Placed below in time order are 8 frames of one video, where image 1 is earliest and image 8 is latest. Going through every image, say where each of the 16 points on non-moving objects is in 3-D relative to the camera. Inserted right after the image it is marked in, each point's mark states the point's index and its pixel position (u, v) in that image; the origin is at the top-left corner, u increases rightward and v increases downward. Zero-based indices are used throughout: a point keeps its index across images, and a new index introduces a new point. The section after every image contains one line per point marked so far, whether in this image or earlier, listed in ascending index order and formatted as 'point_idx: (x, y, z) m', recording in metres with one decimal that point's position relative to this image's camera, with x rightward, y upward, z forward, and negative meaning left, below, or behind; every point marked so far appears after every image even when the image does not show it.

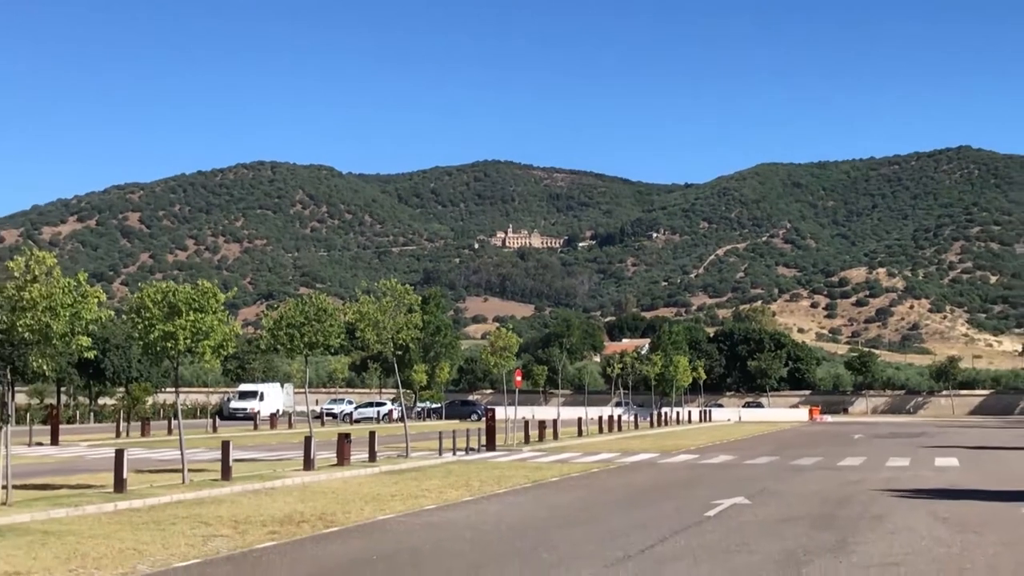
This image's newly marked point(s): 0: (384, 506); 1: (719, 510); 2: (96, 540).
0: (-1.8, -3.2, +14.7) m
1: (+3.5, -3.3, +14.6) m
2: (-5.5, -3.4, +12.0) m
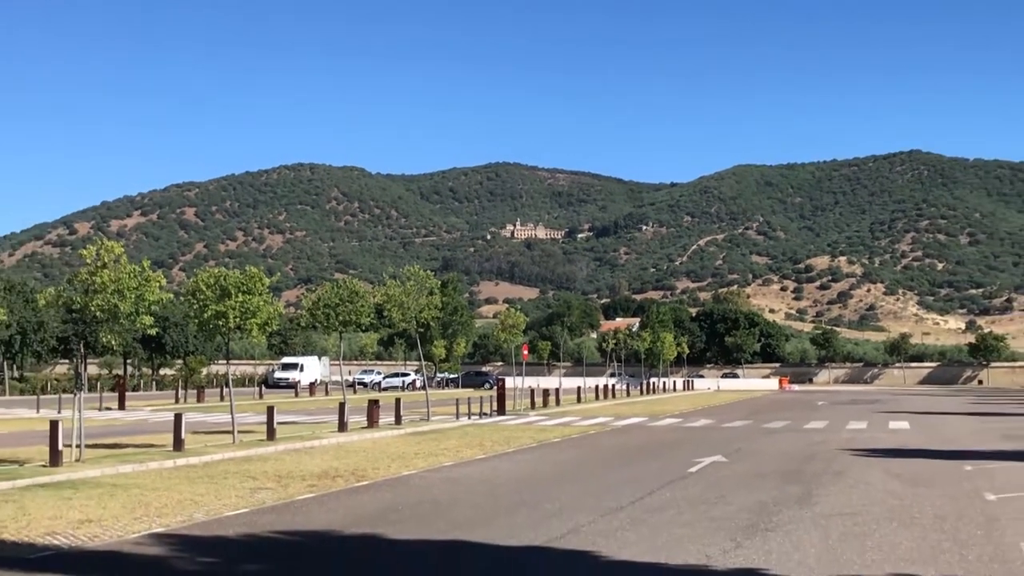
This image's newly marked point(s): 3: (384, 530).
0: (-1.7, -3.0, +16.3) m
1: (+3.6, -3.1, +16.2) m
2: (-5.4, -3.2, +13.7) m
3: (-1.9, -3.5, +12.9) m
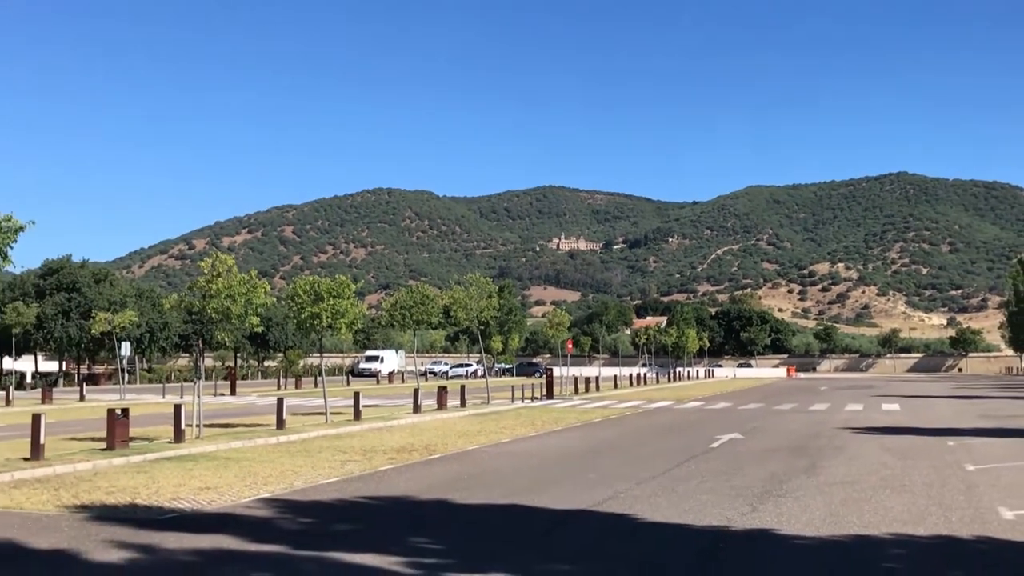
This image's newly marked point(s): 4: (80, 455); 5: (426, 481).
0: (-0.8, -3.1, +18.7) m
1: (+4.5, -3.2, +18.5) m
2: (-4.5, -3.3, +16.1) m
3: (-1.0, -3.6, +15.2) m
4: (-8.1, -3.2, +17.1) m
5: (-1.5, -3.5, +15.5) m
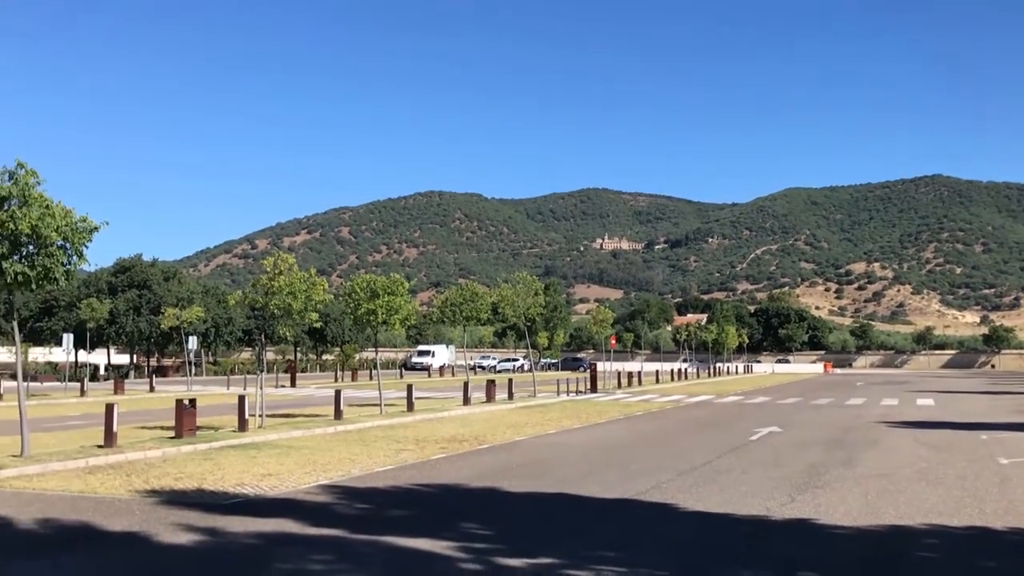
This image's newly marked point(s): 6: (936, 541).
0: (+0.2, -3.1, +19.3) m
1: (+5.5, -3.2, +19.0) m
2: (-3.6, -3.2, +16.8) m
3: (-0.2, -3.6, +15.9) m
4: (-7.2, -3.2, +17.9) m
5: (-0.7, -3.4, +16.2) m
6: (+6.8, -4.1, +13.7) m
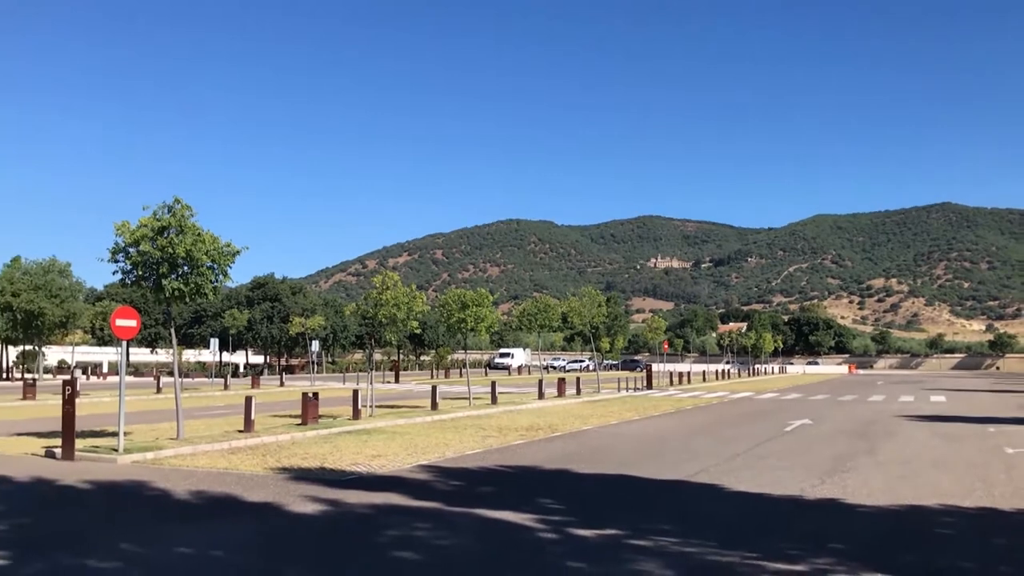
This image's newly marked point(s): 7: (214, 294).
0: (+1.8, -3.5, +22.2) m
1: (+7.1, -3.5, +21.6) m
2: (-2.1, -3.5, +19.9) m
3: (+1.3, -3.9, +18.7) m
4: (-5.6, -3.5, +21.1) m
5: (+0.8, -3.7, +19.1) m
6: (+8.1, -4.3, +16.2) m
7: (-6.8, -0.1, +19.8) m
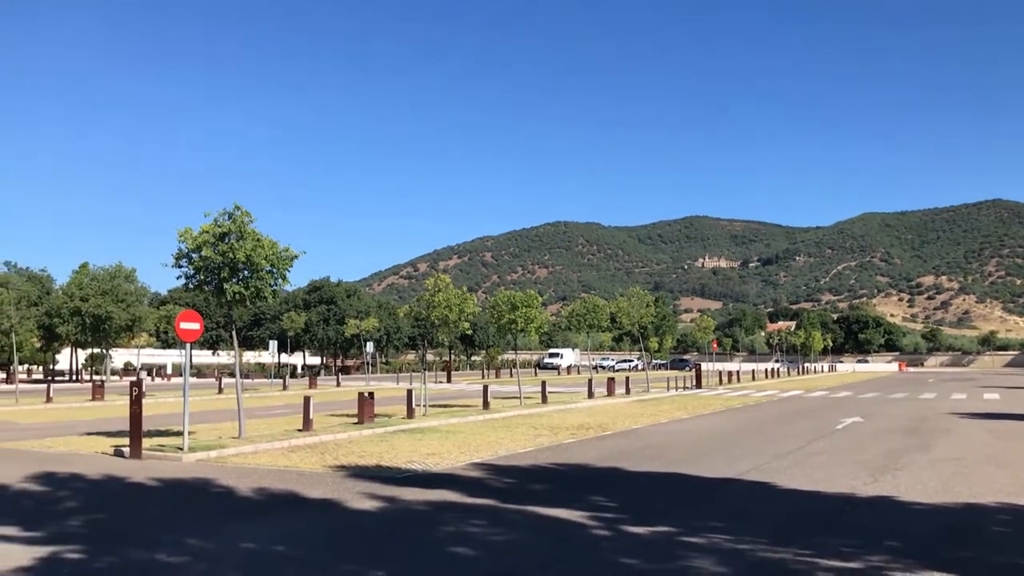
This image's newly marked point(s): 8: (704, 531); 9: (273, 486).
0: (+3.1, -3.5, +22.4) m
1: (+8.3, -3.5, +21.6) m
2: (-0.9, -3.6, +20.3) m
3: (+2.4, -3.9, +19.0) m
4: (-4.4, -3.6, +21.7) m
5: (+1.9, -3.7, +19.4) m
6: (+9.2, -4.2, +16.1) m
7: (-5.7, -0.2, +20.5) m
8: (+3.5, -4.4, +15.8) m
9: (-5.0, -4.1, +18.1) m
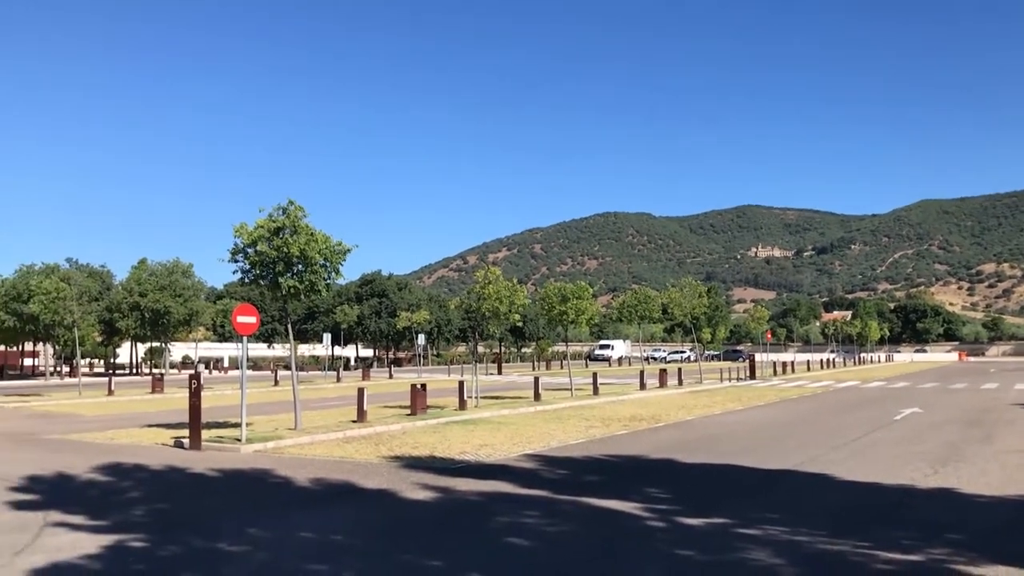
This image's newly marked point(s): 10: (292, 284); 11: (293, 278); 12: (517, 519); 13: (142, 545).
0: (+4.4, -3.2, +22.3) m
1: (+9.6, -3.2, +21.2) m
2: (+0.3, -3.4, +20.4) m
3: (+3.6, -3.7, +18.9) m
4: (-3.1, -3.4, +22.0) m
5: (+3.1, -3.5, +19.4) m
6: (+10.2, -4.0, +15.8) m
7: (-4.5, -0.1, +20.7) m
8: (+4.5, -4.3, +15.7) m
9: (-3.9, -4.0, +18.4) m
10: (-5.1, +0.1, +19.8) m
11: (-5.1, +0.2, +19.9) m
12: (+0.1, -4.4, +16.3) m
13: (-6.1, -4.2, +14.3) m
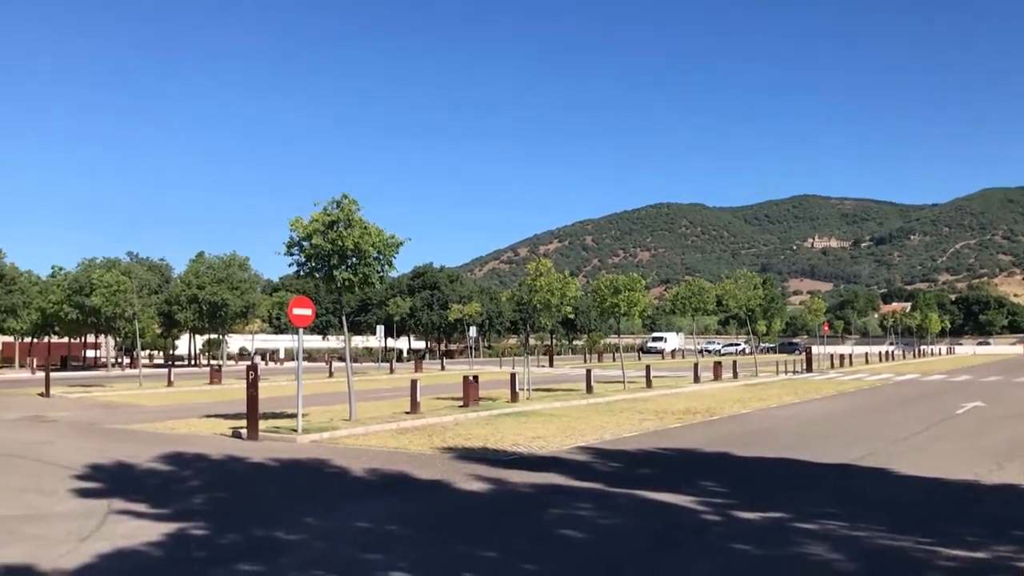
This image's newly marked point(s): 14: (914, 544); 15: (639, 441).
0: (+5.7, -3.0, +22.1) m
1: (+10.8, -3.0, +20.8) m
2: (+1.5, -3.2, +20.4) m
3: (+4.7, -3.5, +18.8) m
4: (-1.8, -3.2, +22.1) m
5: (+4.3, -3.4, +19.2) m
6: (+11.2, -3.8, +15.3) m
7: (-3.2, +0.1, +20.9) m
8: (+5.5, -4.1, +15.5) m
9: (-2.7, -3.9, +18.6) m
10: (-3.9, +0.3, +20.1) m
11: (-3.9, +0.4, +20.1) m
12: (+1.1, -4.2, +16.3) m
13: (-5.2, -4.1, +14.6) m
14: (+6.5, -4.1, +13.9) m
15: (+2.8, -3.4, +19.3) m
